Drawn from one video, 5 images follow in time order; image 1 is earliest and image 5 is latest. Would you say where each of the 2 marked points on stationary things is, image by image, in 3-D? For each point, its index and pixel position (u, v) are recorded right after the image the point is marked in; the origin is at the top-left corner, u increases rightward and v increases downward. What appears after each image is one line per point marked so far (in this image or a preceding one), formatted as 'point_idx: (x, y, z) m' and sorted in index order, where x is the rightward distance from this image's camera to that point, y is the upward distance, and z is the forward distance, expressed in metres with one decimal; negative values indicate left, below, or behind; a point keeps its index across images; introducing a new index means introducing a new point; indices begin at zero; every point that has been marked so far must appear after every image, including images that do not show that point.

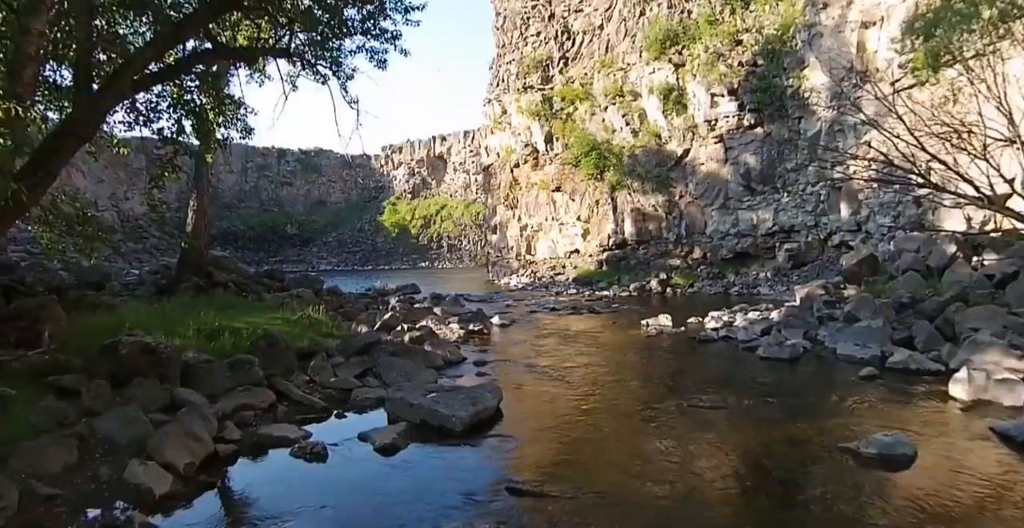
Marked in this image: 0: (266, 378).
0: (-3.5, -1.6, +8.0) m
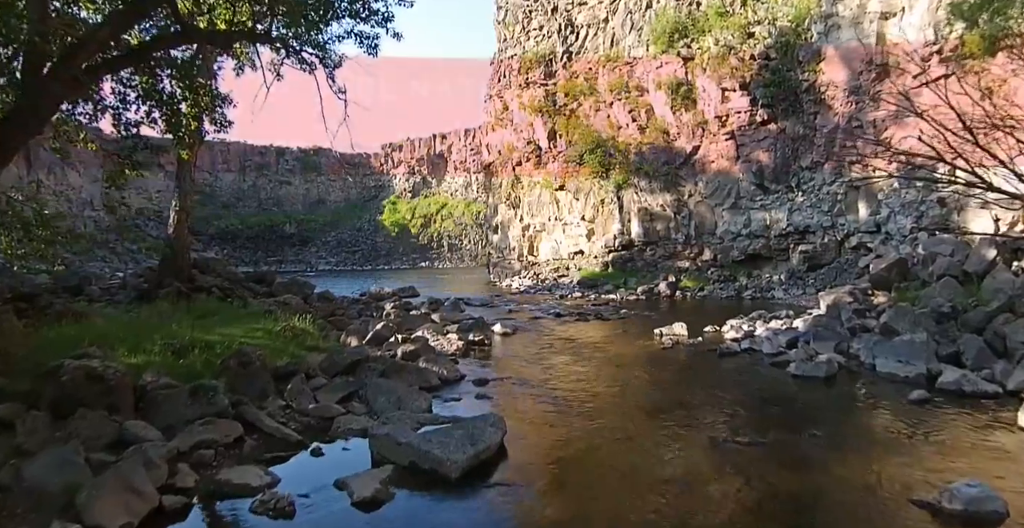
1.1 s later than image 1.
0: (-3.4, -1.8, +6.9) m
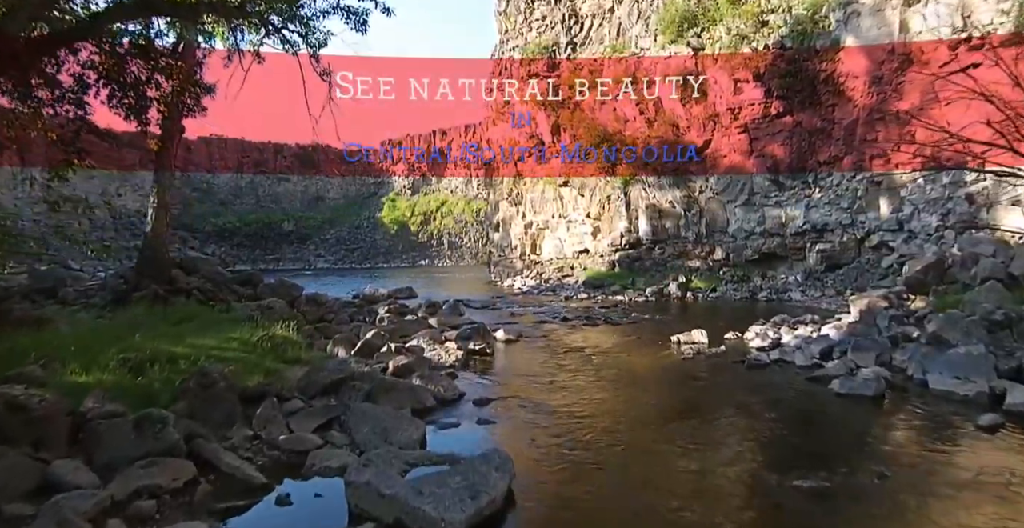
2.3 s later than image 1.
0: (-3.4, -1.8, +5.8) m
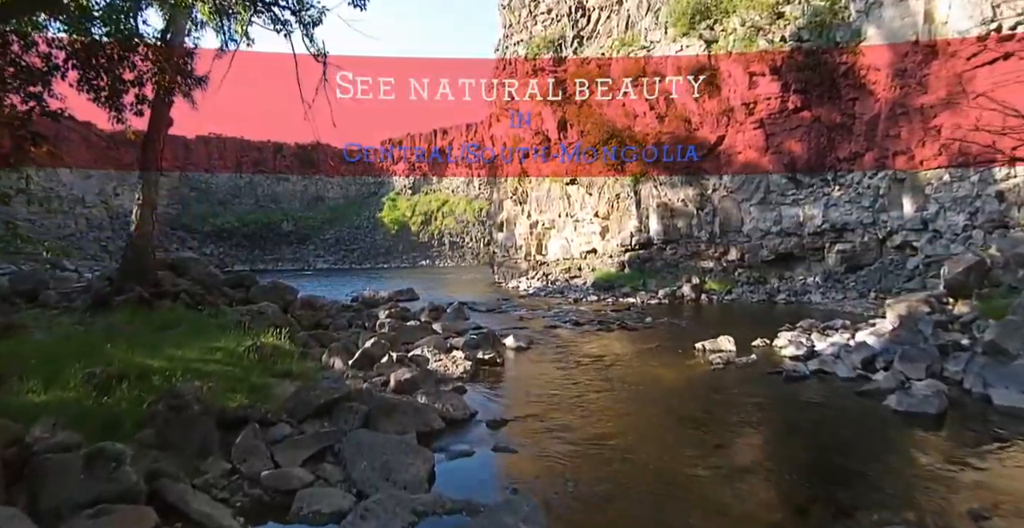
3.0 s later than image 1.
0: (-3.1, -1.8, +4.9) m
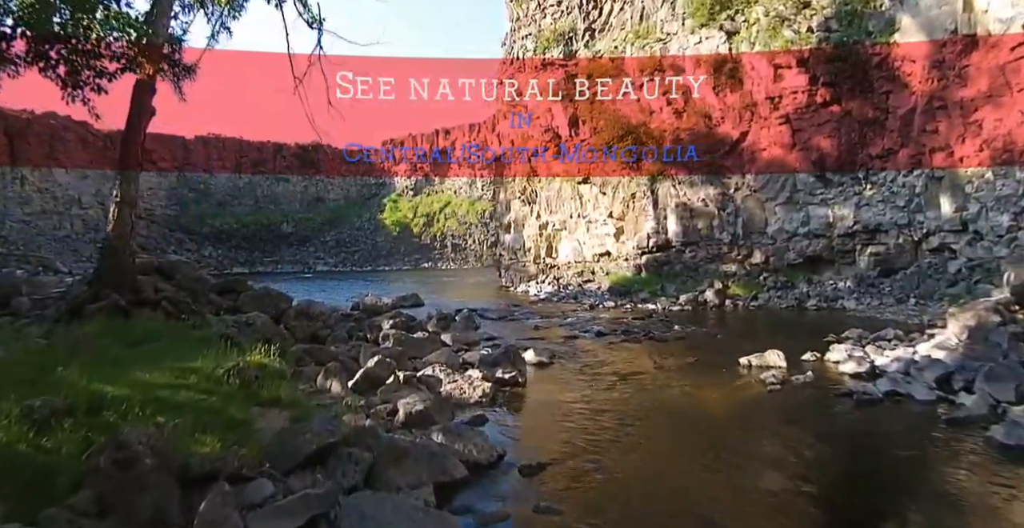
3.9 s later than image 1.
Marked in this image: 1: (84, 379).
0: (-2.8, -1.9, +3.6) m
1: (-5.1, -1.4, +6.8) m
